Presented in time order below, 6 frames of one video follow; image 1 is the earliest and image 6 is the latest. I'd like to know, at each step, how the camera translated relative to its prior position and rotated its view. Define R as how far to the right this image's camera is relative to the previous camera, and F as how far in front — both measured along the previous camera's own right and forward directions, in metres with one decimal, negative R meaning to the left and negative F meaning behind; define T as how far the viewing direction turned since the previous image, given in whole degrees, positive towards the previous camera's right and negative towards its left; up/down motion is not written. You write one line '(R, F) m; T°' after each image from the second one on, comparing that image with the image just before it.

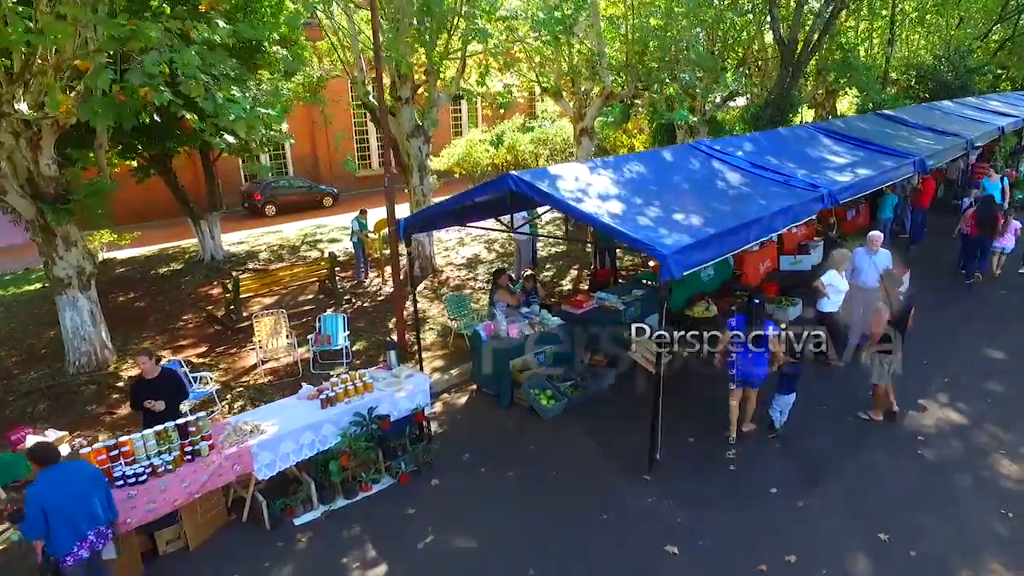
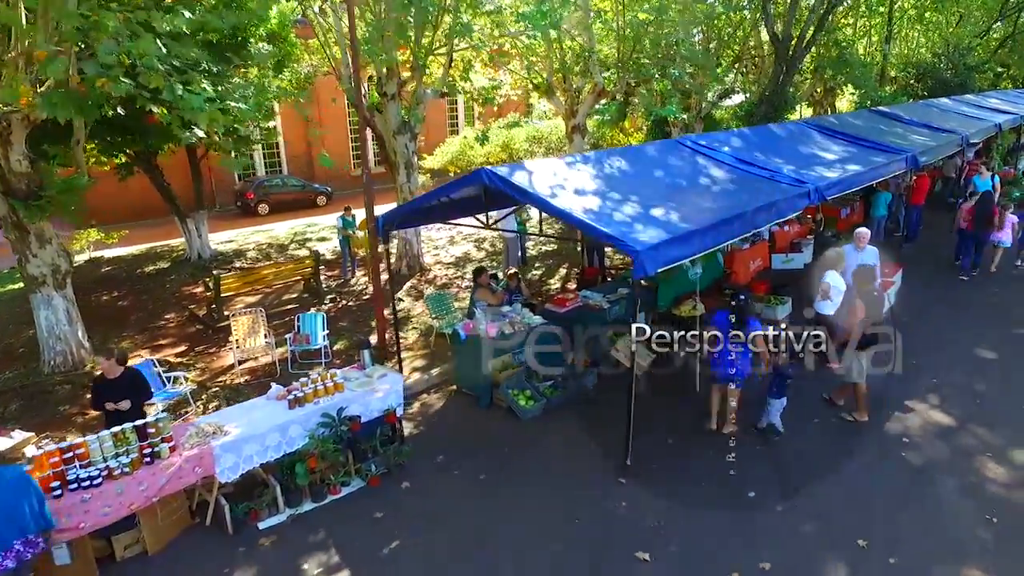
(+0.3, +0.2) m; 0°
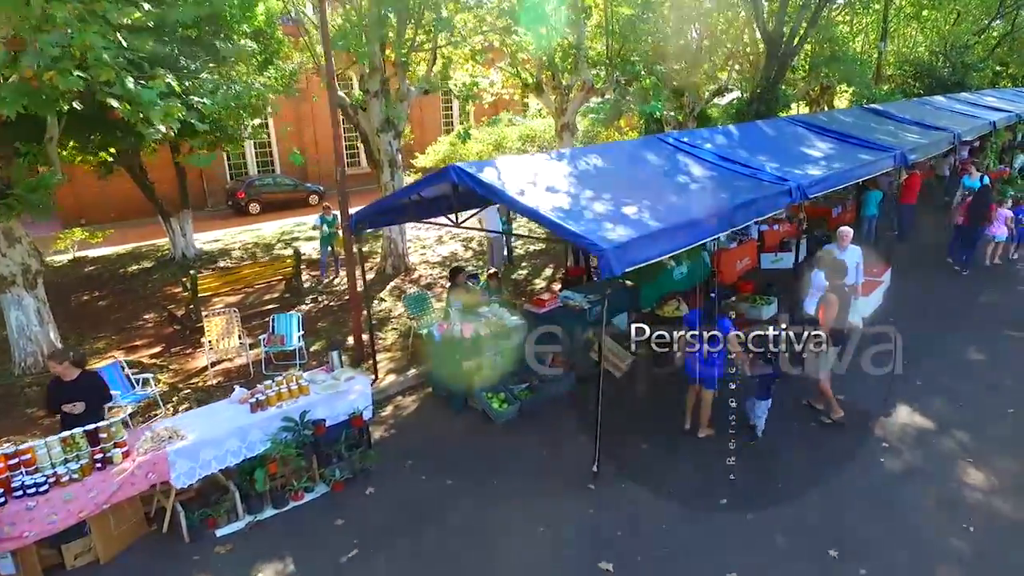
(+0.3, +0.2) m; 0°
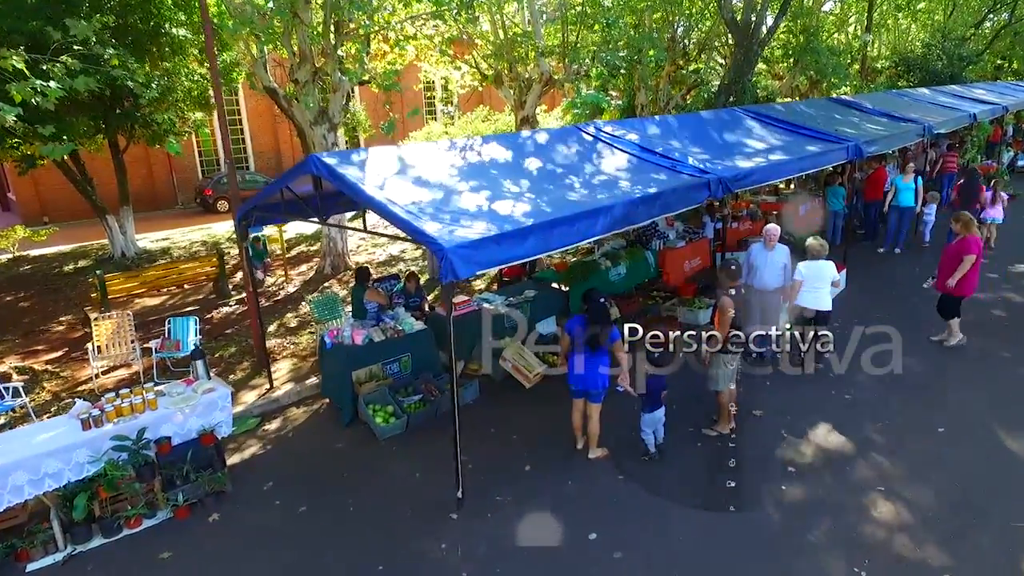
(+1.4, +0.6) m; -1°
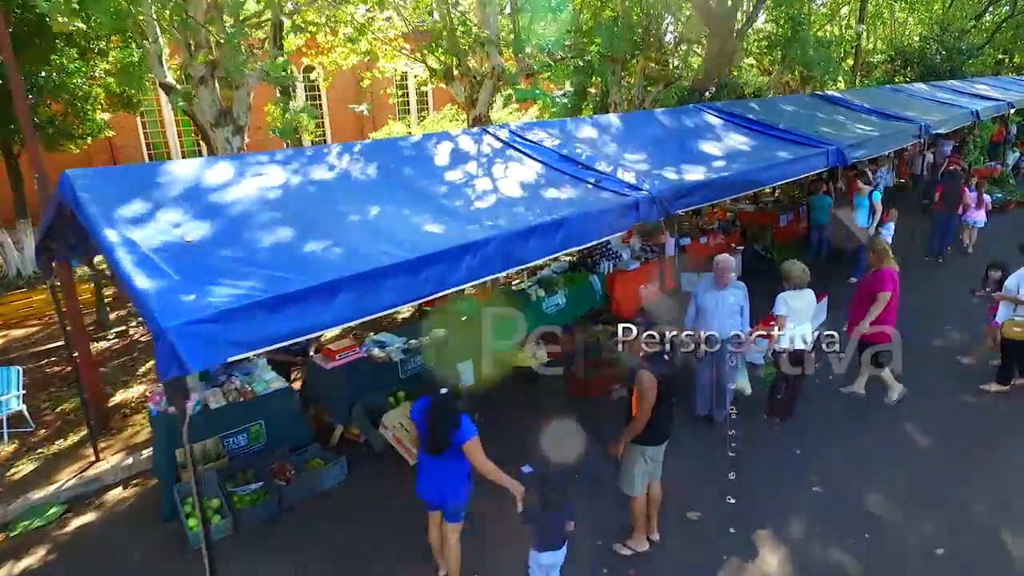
(+1.2, +1.5) m; 0°
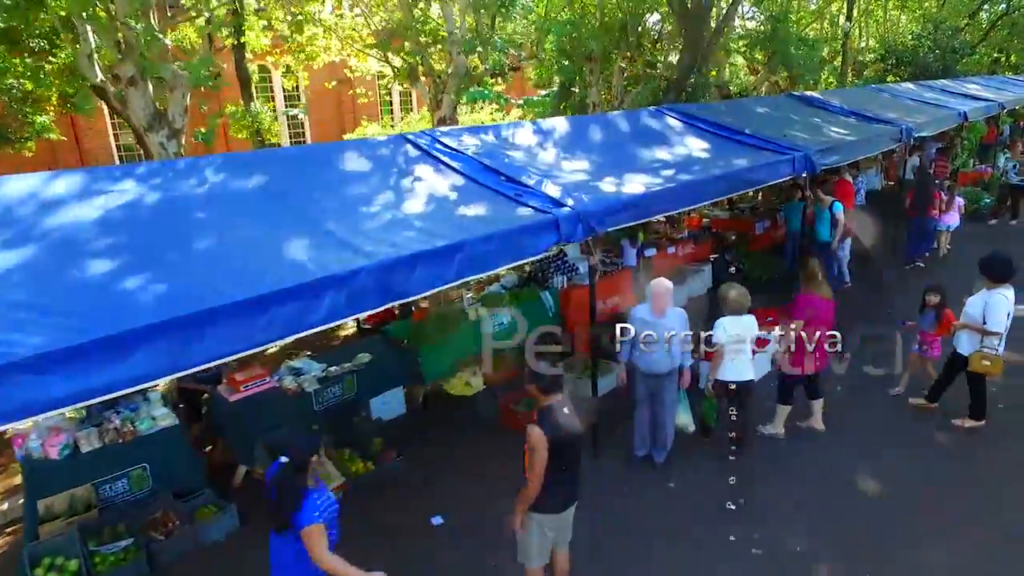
(+0.8, +0.6) m; 0°
